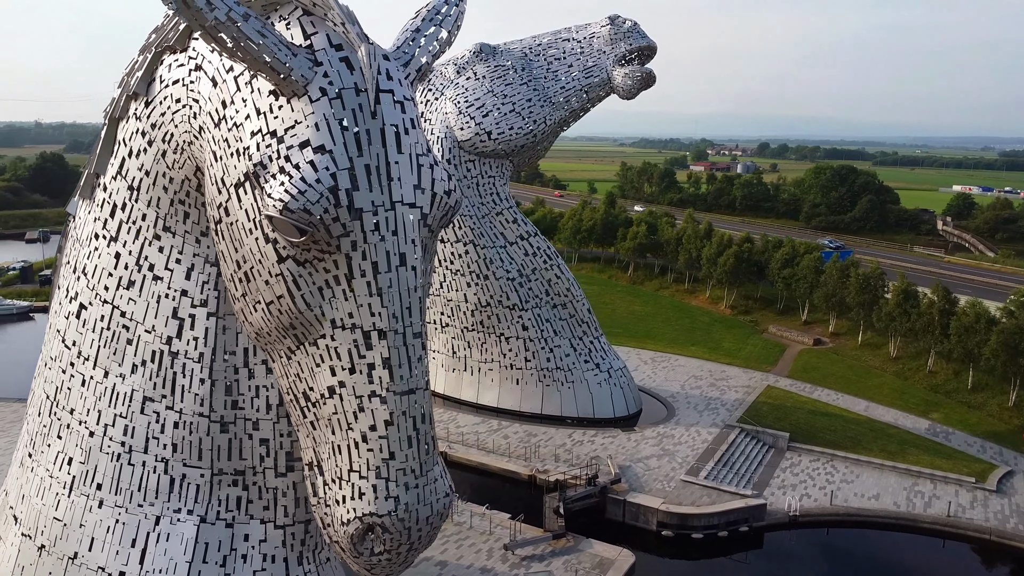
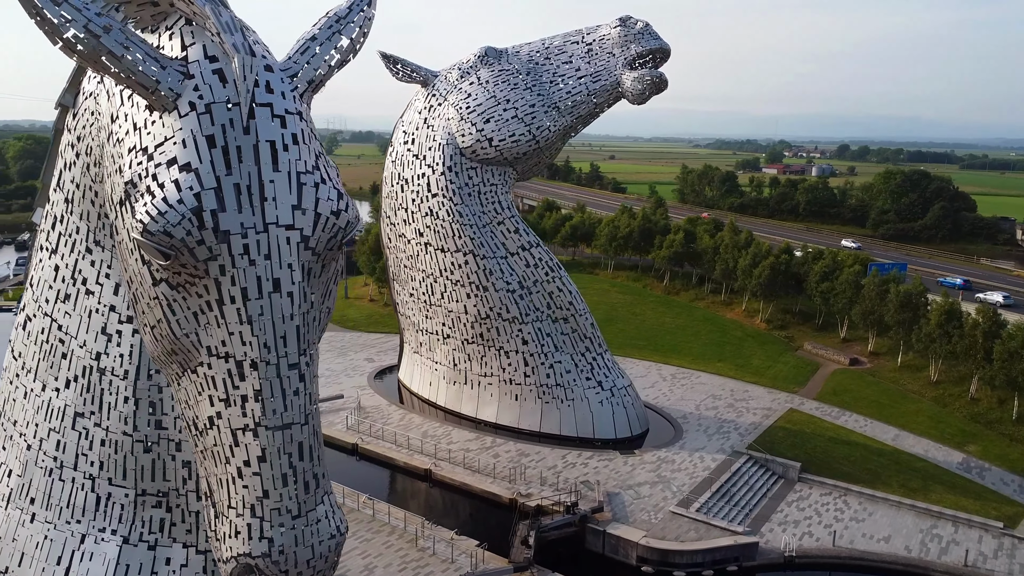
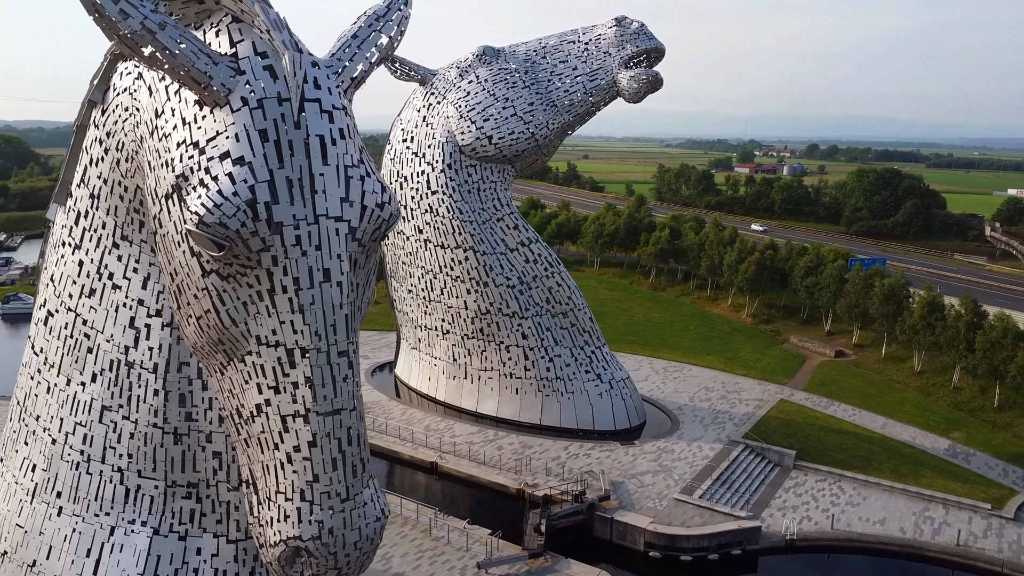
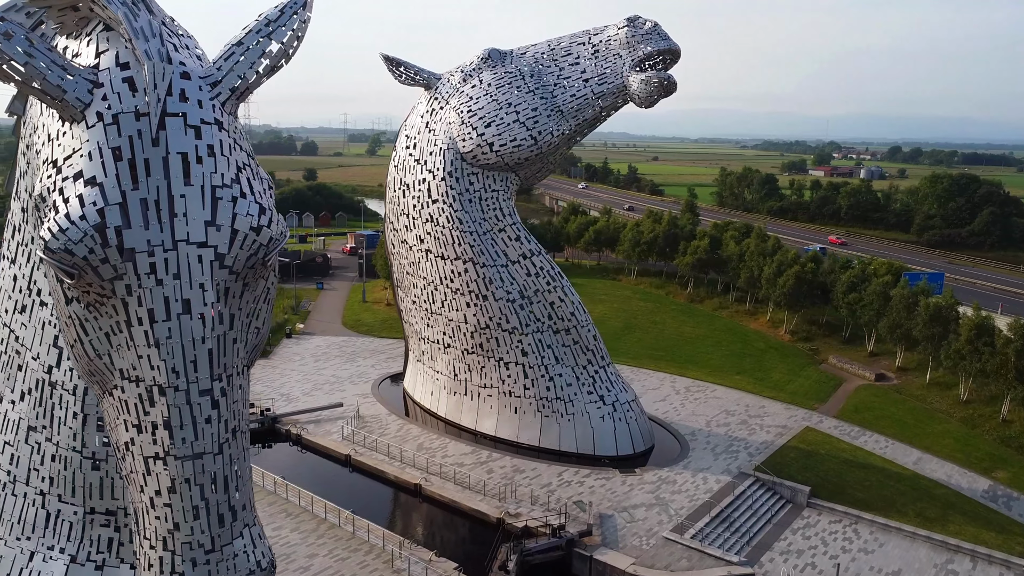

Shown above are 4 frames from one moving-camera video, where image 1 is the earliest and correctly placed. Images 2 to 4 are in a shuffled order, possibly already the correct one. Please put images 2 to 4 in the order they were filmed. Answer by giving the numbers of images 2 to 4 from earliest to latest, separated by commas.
3, 2, 4
